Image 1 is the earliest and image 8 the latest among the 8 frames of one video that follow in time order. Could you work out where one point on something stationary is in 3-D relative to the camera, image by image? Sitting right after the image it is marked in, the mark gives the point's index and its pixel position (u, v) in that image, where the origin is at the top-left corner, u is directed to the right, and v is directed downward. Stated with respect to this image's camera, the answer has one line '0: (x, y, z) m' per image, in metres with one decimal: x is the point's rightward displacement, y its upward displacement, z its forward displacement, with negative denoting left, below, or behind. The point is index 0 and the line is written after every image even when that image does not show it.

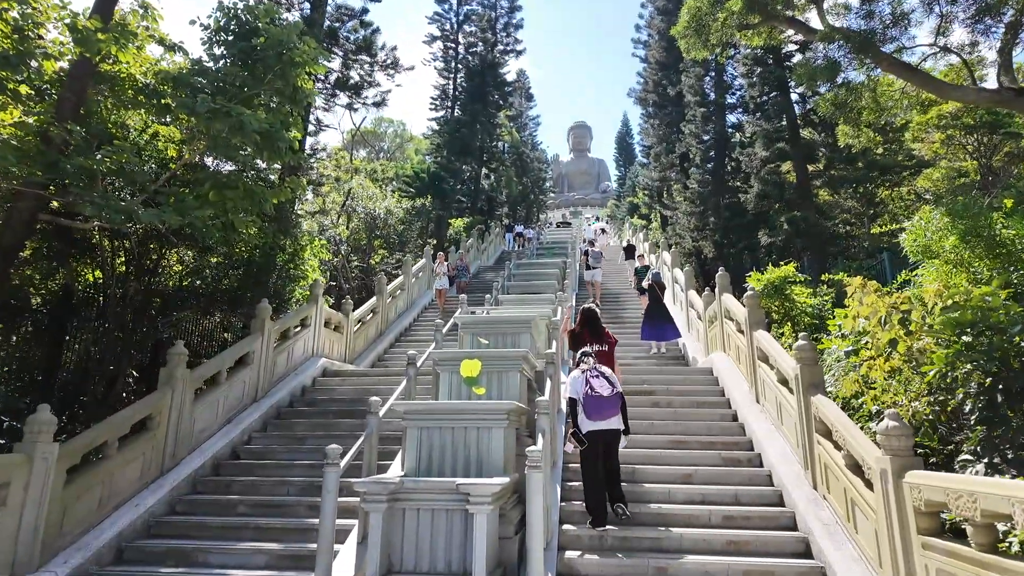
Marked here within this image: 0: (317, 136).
0: (-4.4, +3.5, +13.5) m
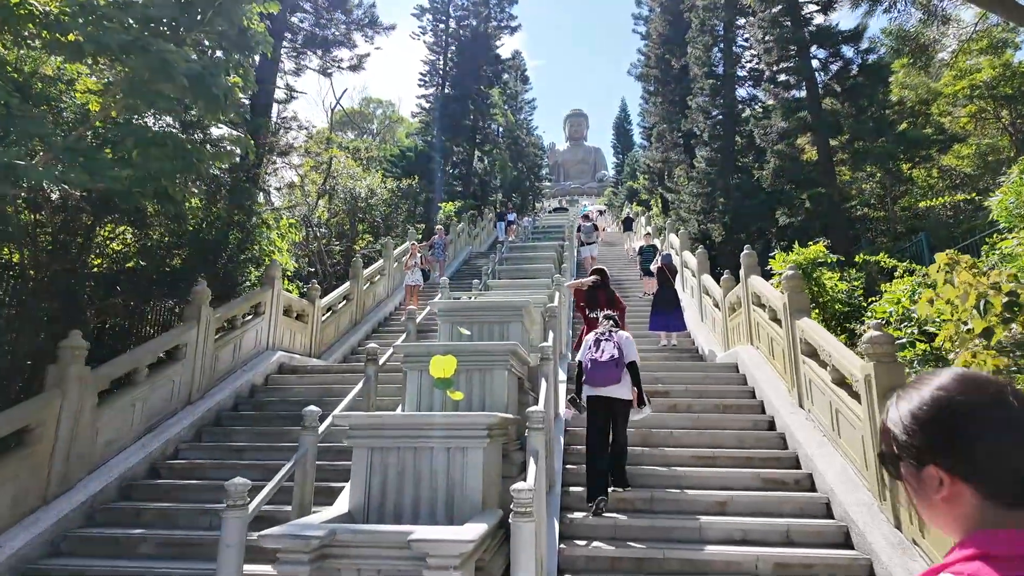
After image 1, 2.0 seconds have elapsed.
0: (-4.6, +3.8, +12.1) m
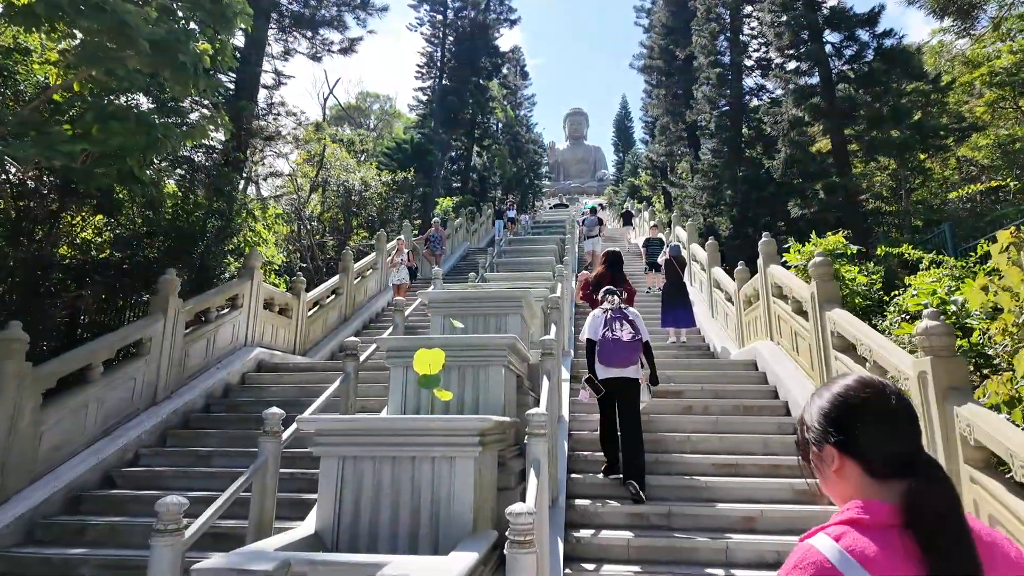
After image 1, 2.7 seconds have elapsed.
0: (-4.6, +3.9, +11.6) m
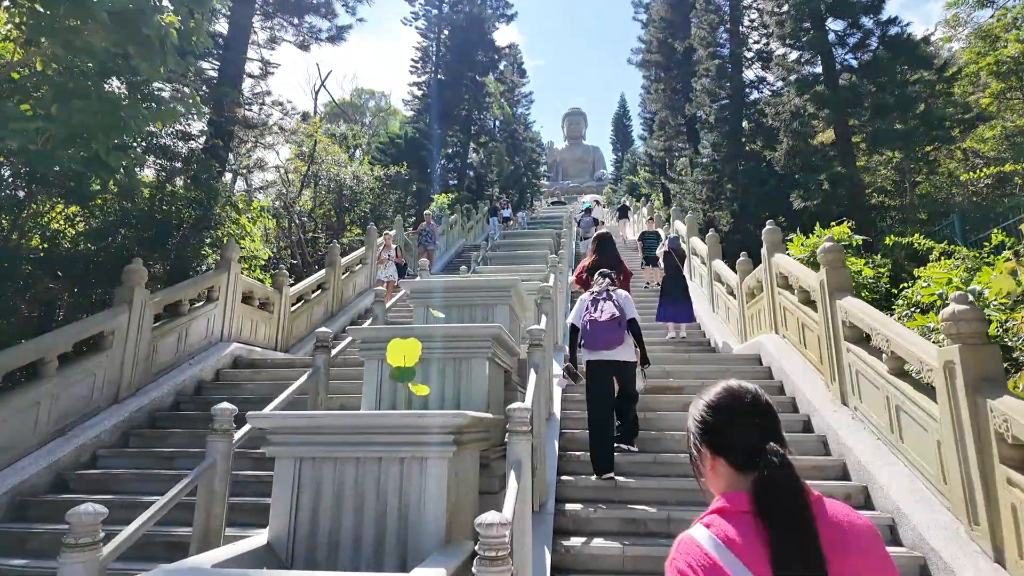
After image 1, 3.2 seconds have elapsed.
0: (-4.7, +3.9, +11.2) m
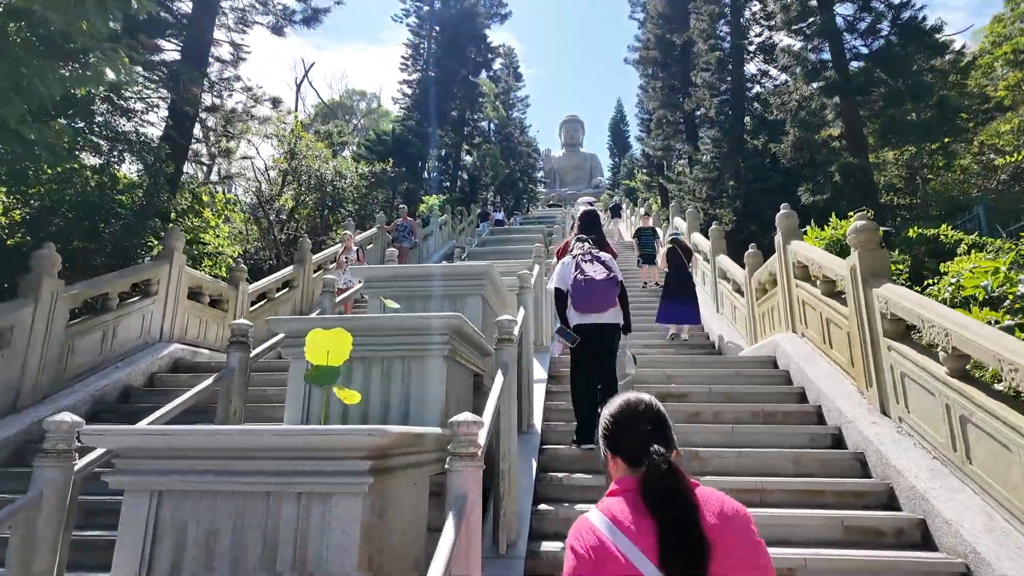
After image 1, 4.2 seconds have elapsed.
0: (-4.9, +3.9, +10.5) m
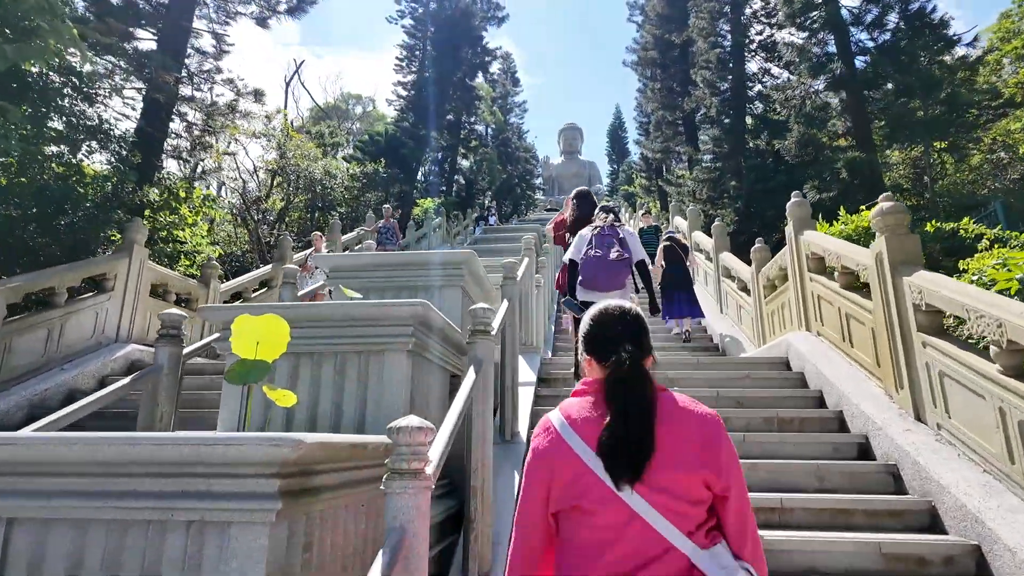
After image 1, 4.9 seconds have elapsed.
0: (-5.0, +3.9, +10.1) m
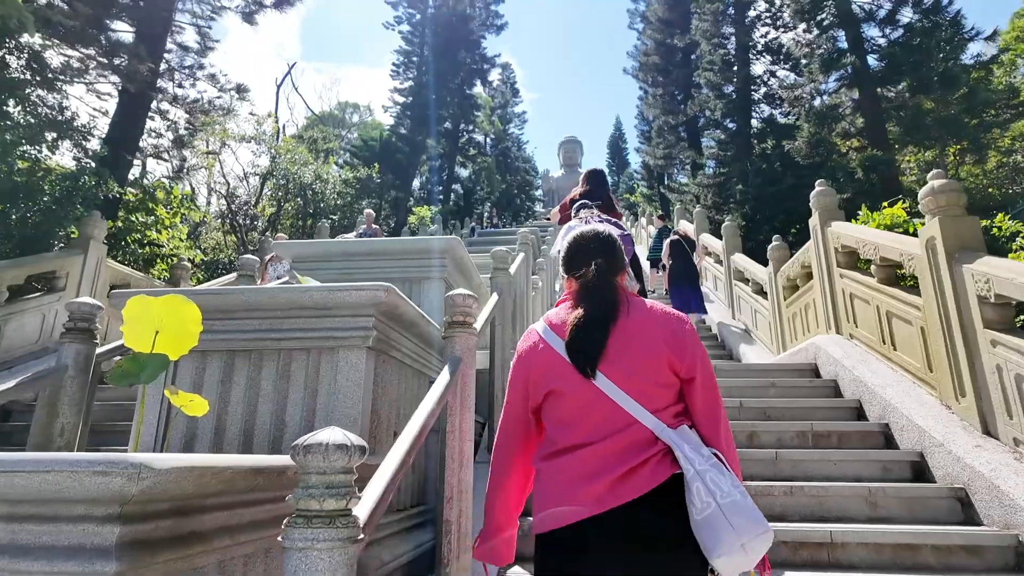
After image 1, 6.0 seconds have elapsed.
0: (-5.1, +3.8, +9.7) m
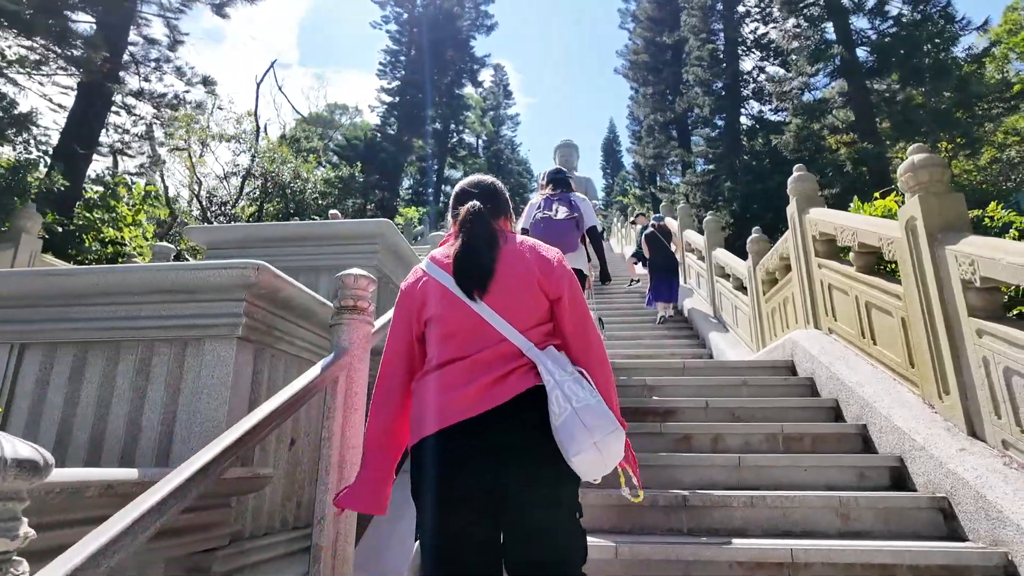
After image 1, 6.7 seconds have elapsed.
0: (-5.4, +3.8, +9.4) m
